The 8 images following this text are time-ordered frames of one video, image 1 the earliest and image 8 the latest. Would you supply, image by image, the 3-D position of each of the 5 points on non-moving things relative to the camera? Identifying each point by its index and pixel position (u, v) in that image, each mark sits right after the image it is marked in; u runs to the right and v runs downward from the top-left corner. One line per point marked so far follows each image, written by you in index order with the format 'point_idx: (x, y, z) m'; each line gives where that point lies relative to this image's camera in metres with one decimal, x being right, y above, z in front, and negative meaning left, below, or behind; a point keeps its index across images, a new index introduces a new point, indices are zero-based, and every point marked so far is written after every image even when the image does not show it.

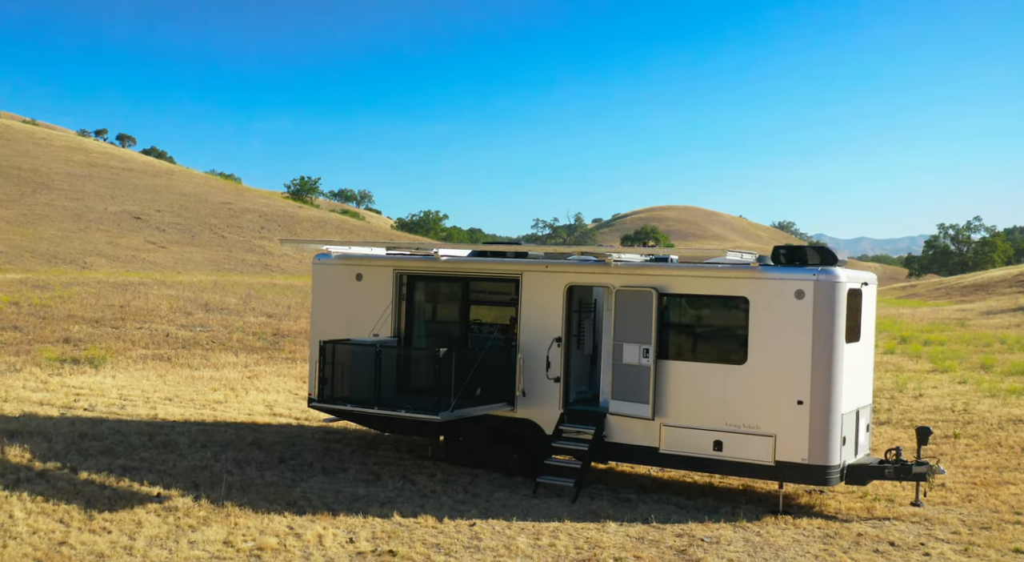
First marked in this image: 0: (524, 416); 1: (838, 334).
0: (+0.1, -1.5, +10.9) m
1: (+3.3, -0.5, +9.6) m
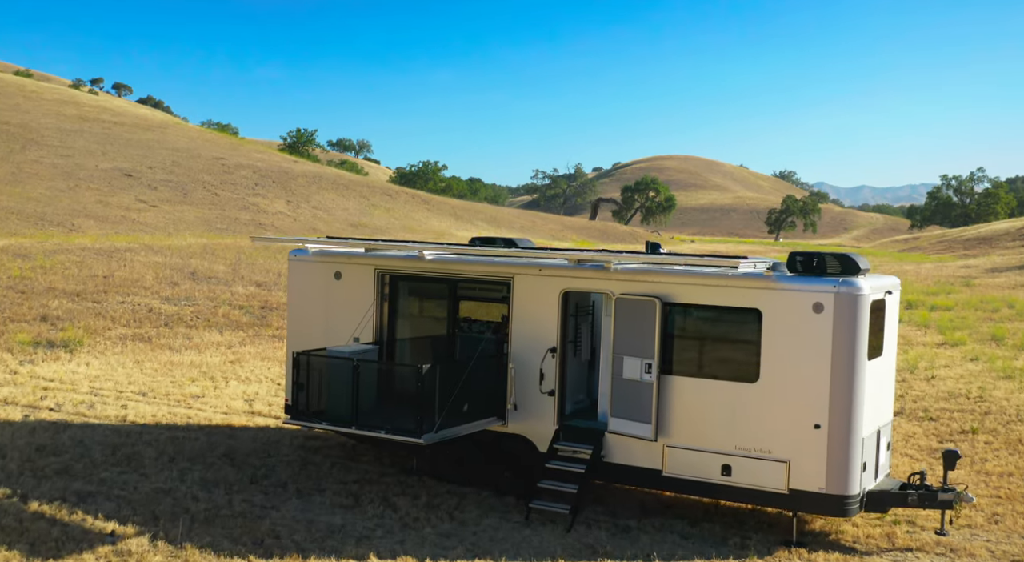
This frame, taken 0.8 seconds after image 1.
0: (0.0, -1.6, +10.0) m
1: (+3.2, -0.6, +8.7) m
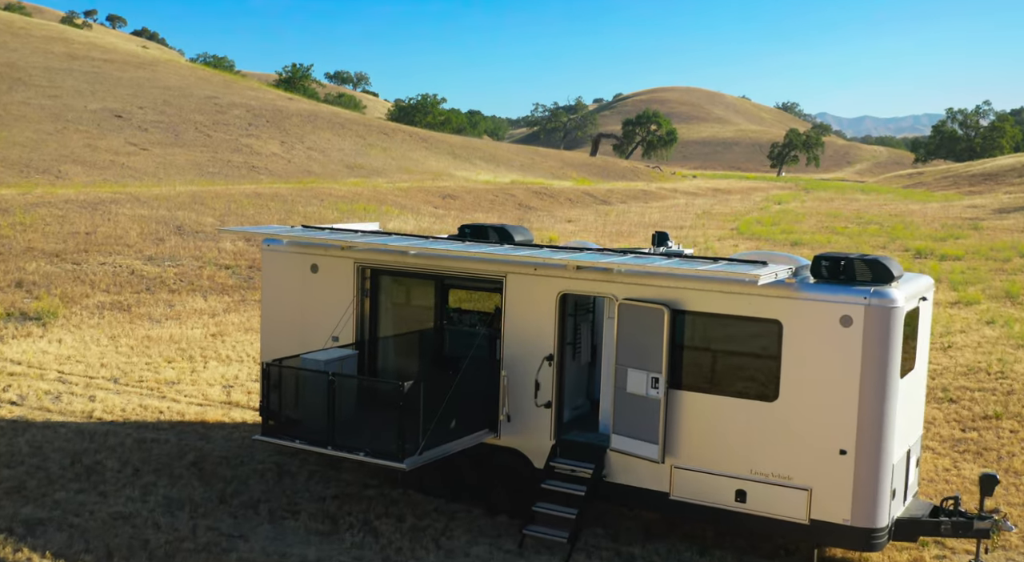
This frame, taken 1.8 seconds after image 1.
0: (0.0, -1.6, +9.2) m
1: (+3.1, -0.7, +7.8) m
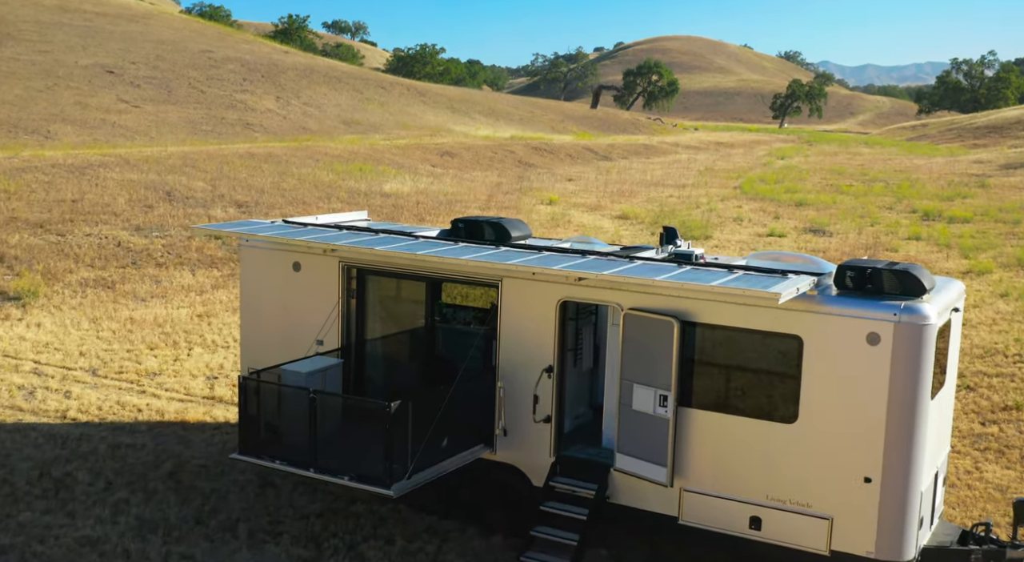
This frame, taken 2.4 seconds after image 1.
0: (-0.1, -1.6, +8.5) m
1: (+3.1, -0.8, +7.1) m
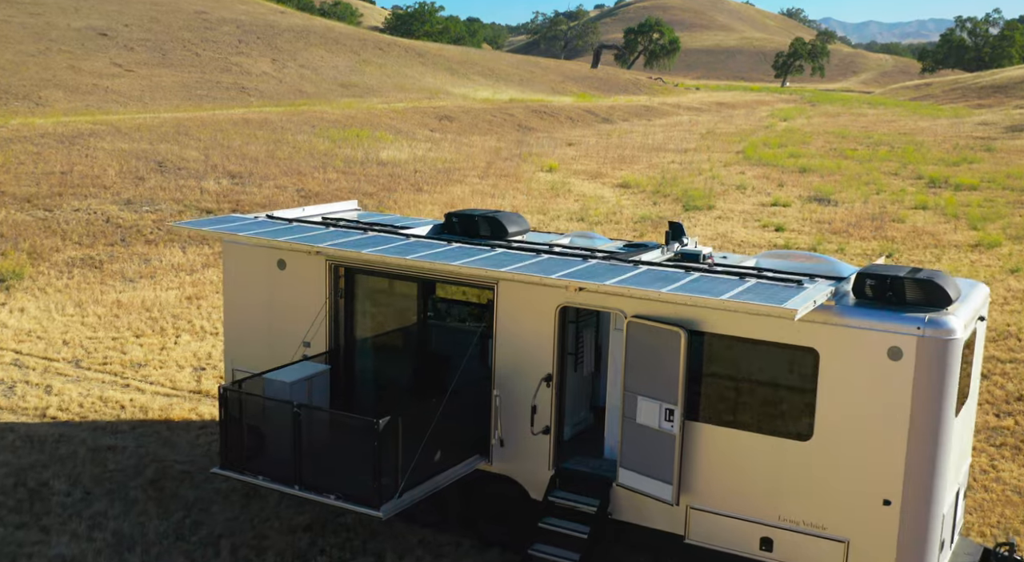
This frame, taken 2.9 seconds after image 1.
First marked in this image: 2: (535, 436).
0: (-0.1, -1.6, +8.1) m
1: (+3.1, -0.9, +6.6) m
2: (+0.2, -1.3, +7.9) m
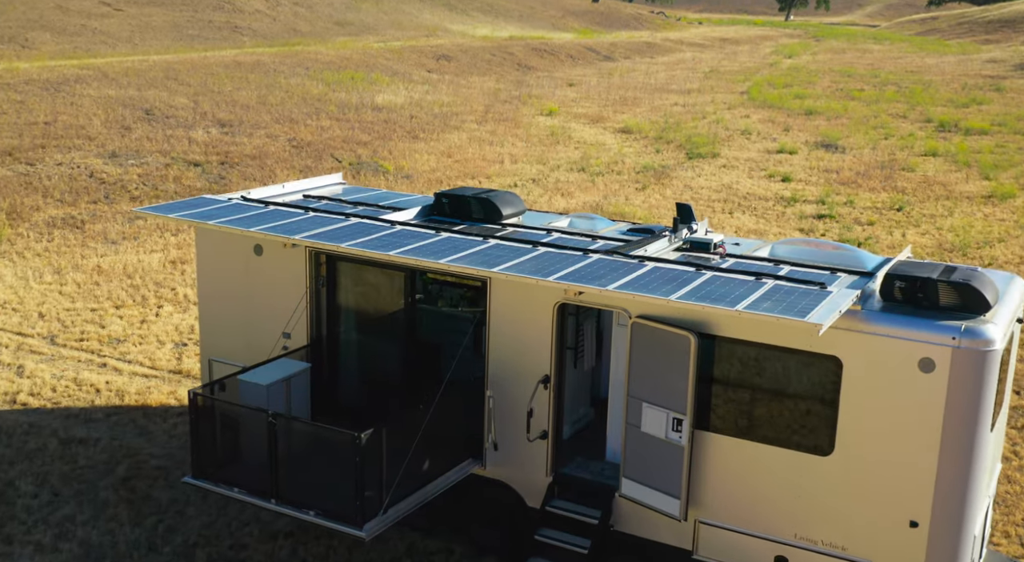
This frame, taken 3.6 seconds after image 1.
0: (-0.1, -1.6, +7.5) m
1: (+3.0, -0.9, +6.0) m
2: (+0.2, -1.2, +7.3) m
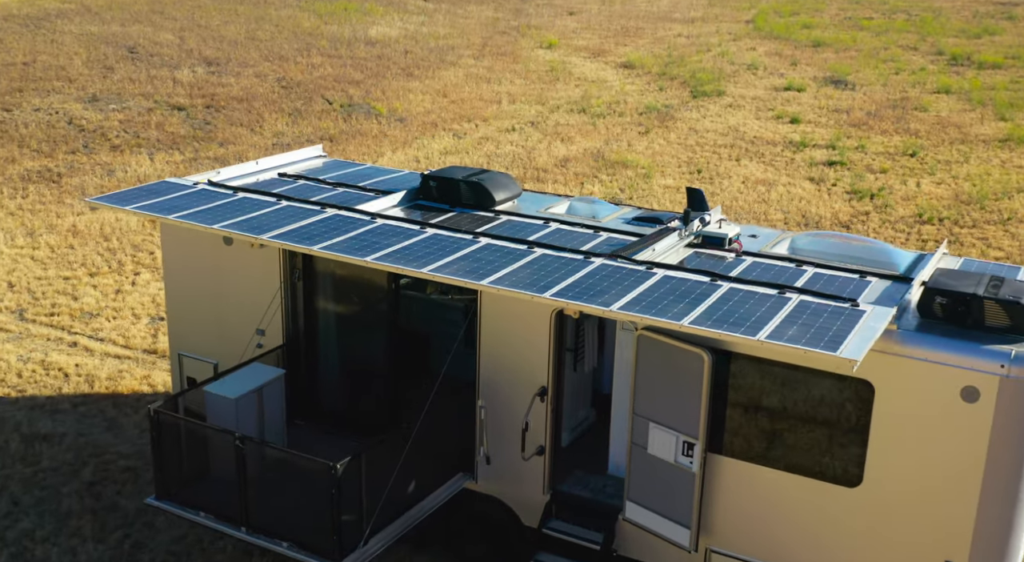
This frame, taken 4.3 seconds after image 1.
0: (-0.2, -1.5, +6.9) m
1: (+3.0, -1.0, +5.4) m
2: (+0.1, -1.2, +6.7) m
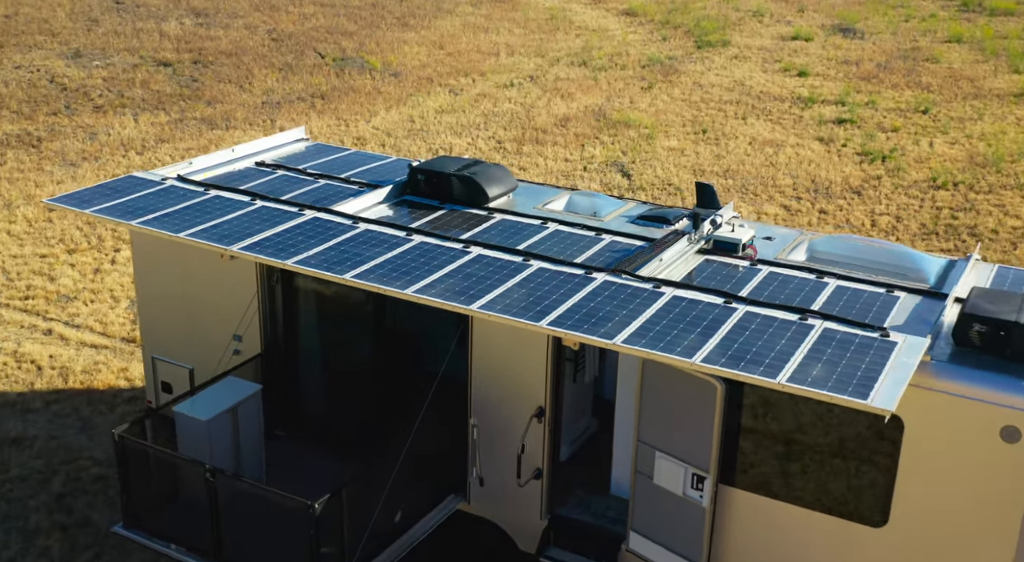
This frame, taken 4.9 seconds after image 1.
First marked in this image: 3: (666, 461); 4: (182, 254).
0: (-0.2, -1.6, +6.5) m
1: (+2.9, -1.1, +4.9) m
2: (+0.1, -1.3, +6.2) m
3: (+0.9, -1.1, +5.6) m
4: (-2.5, +0.2, +7.2) m
